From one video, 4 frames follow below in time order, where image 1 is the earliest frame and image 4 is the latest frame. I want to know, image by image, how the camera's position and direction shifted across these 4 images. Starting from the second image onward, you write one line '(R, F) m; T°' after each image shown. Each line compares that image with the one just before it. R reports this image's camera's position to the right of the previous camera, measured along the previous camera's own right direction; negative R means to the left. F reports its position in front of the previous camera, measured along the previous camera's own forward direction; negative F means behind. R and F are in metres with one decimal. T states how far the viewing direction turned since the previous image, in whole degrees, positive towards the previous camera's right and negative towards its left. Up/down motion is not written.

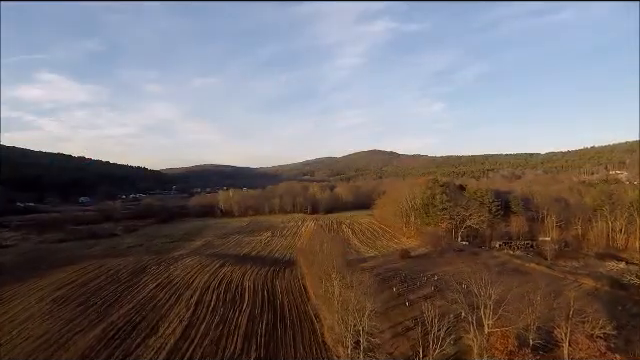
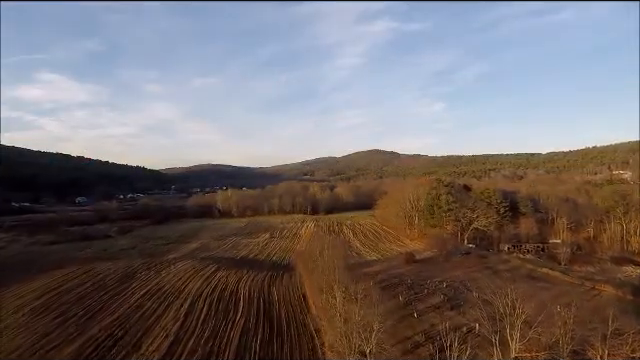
(0.0, +1.8) m; 0°
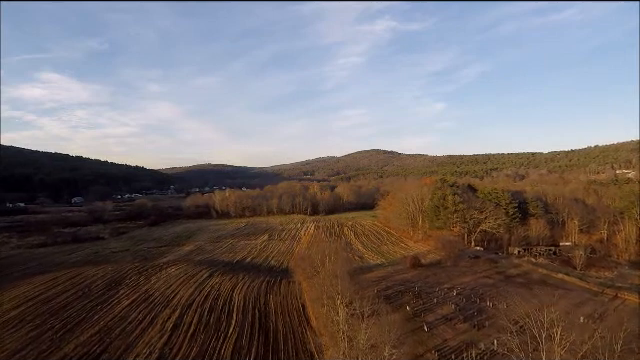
(0.0, +1.9) m; 0°
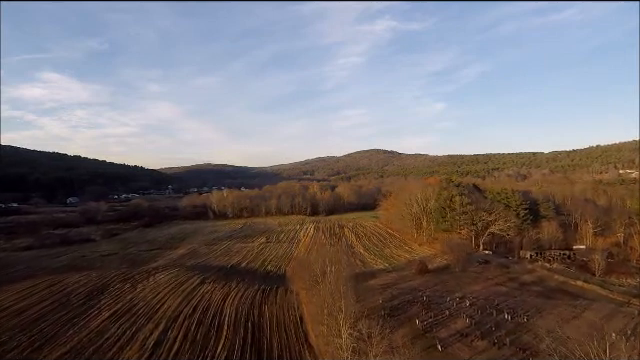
(0.0, +2.1) m; 0°
